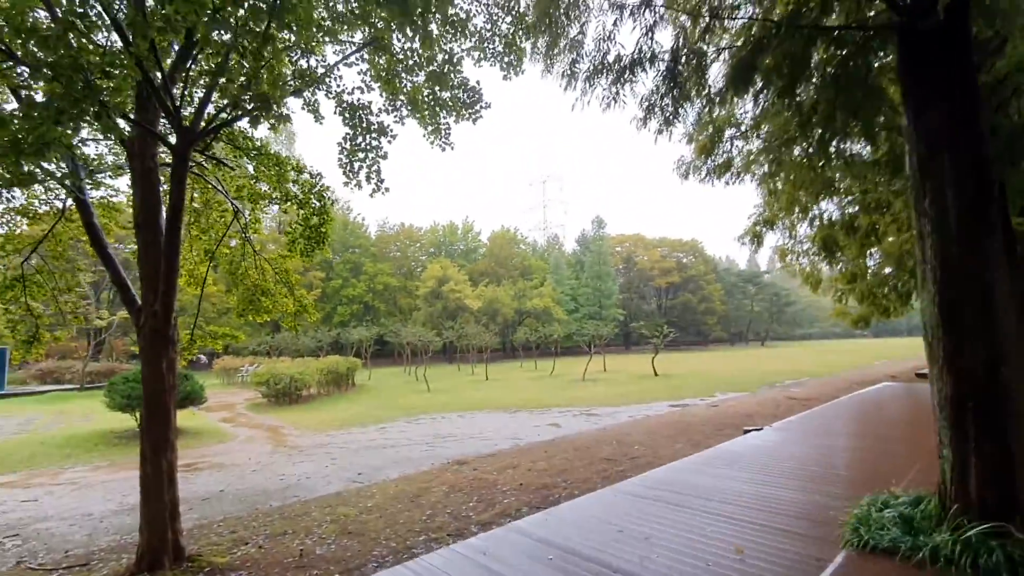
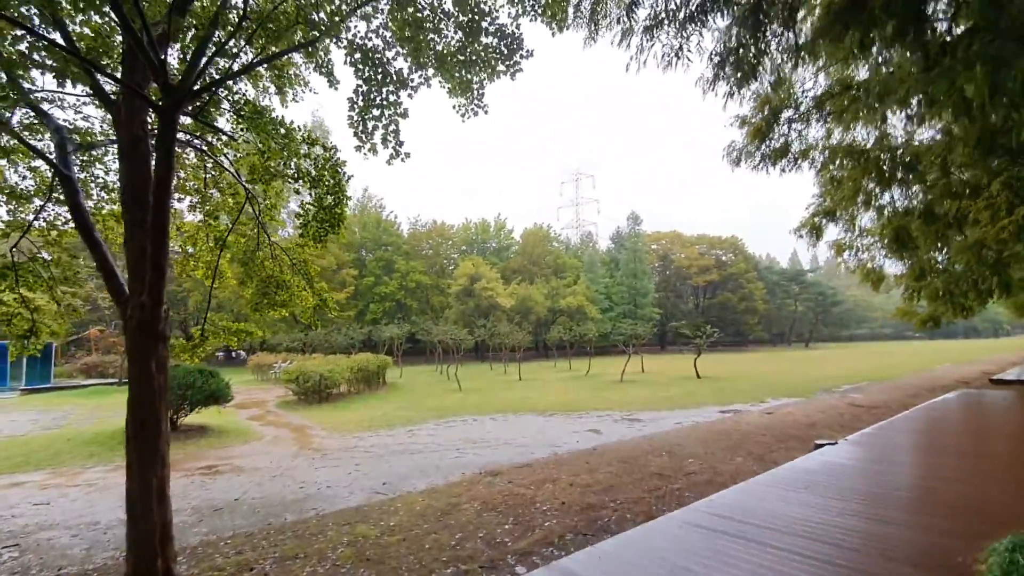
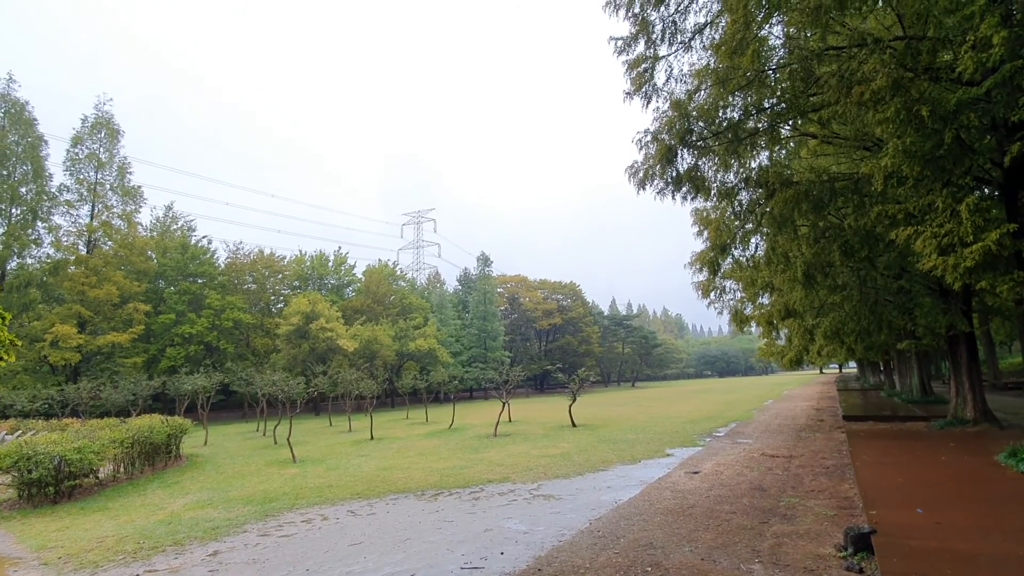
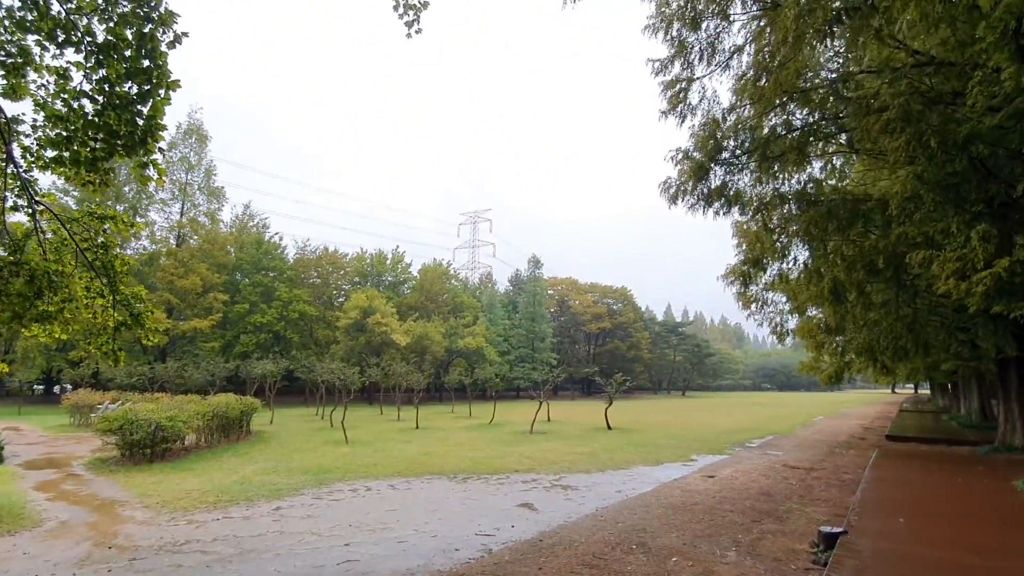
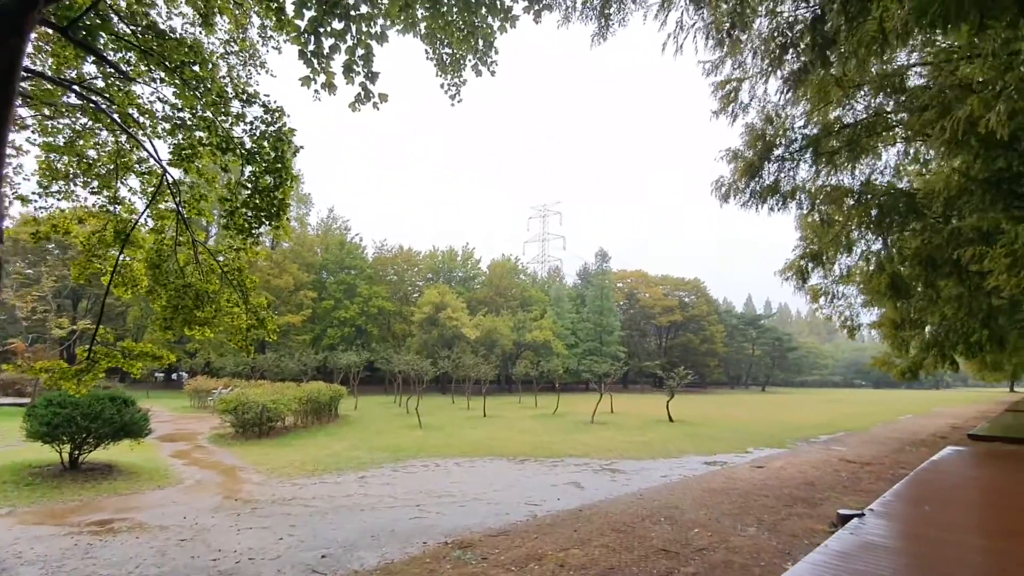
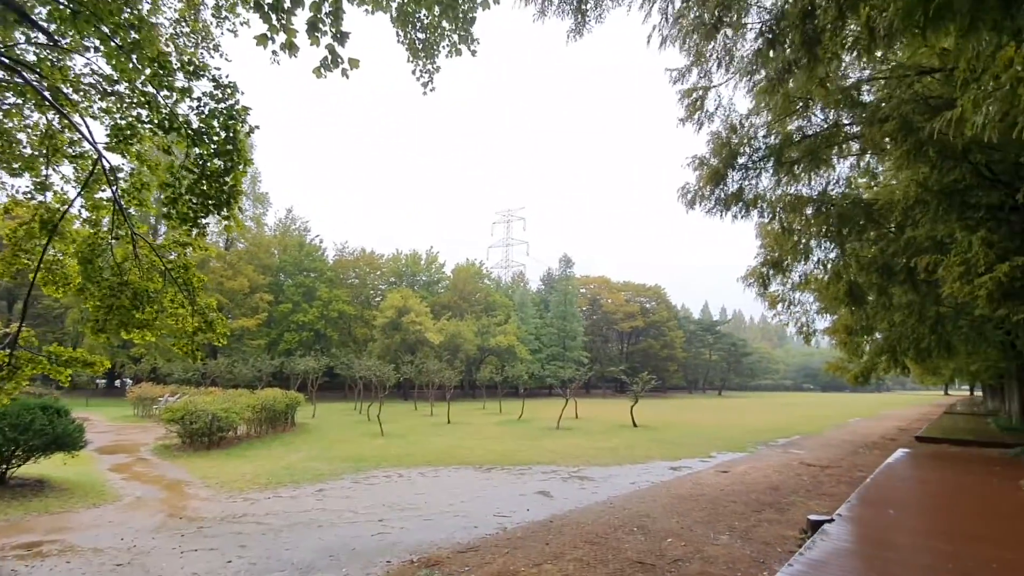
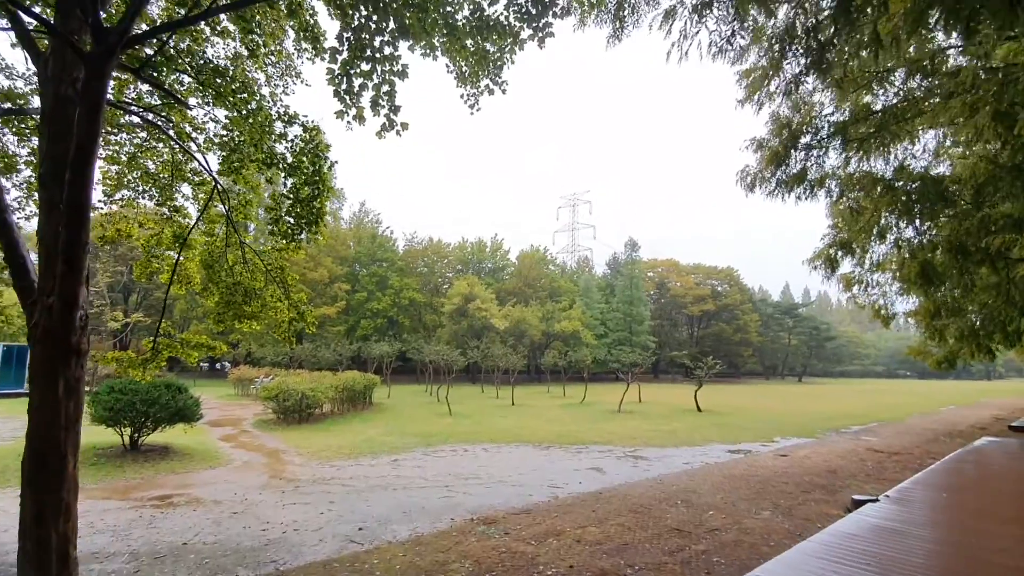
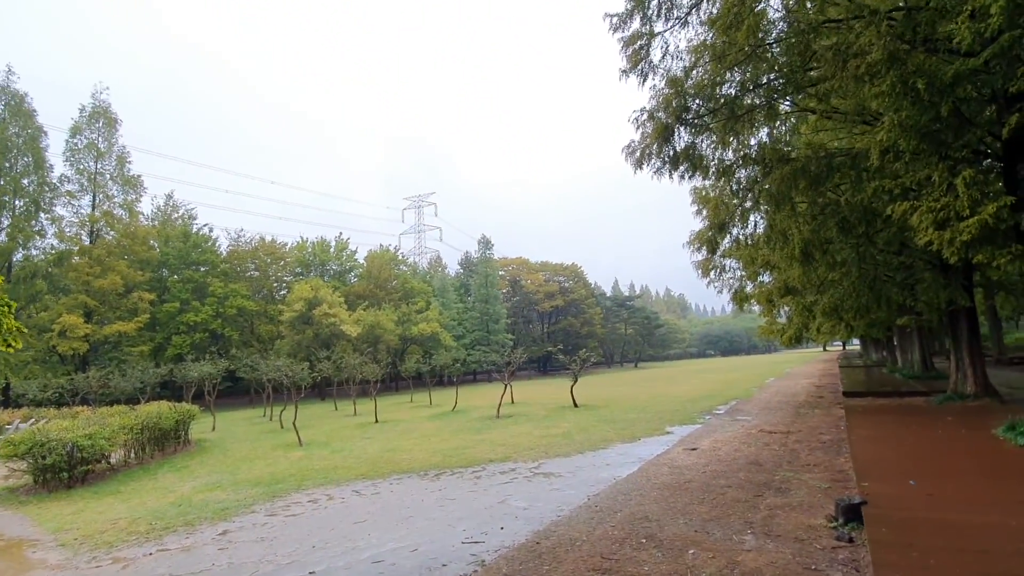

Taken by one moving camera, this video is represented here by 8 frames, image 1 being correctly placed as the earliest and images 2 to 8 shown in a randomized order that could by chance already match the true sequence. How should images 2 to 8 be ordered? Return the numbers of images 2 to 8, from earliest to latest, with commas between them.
2, 7, 5, 6, 4, 8, 3
